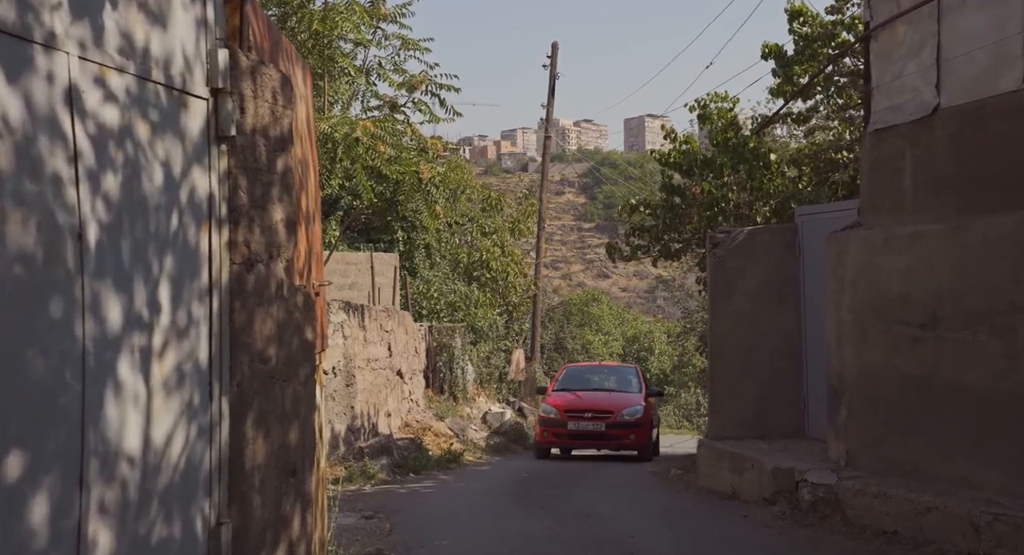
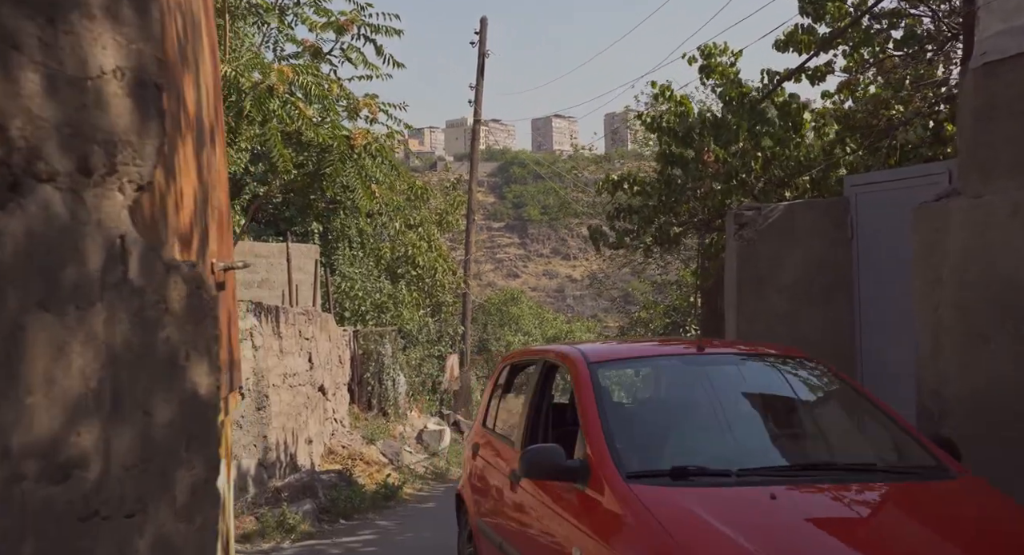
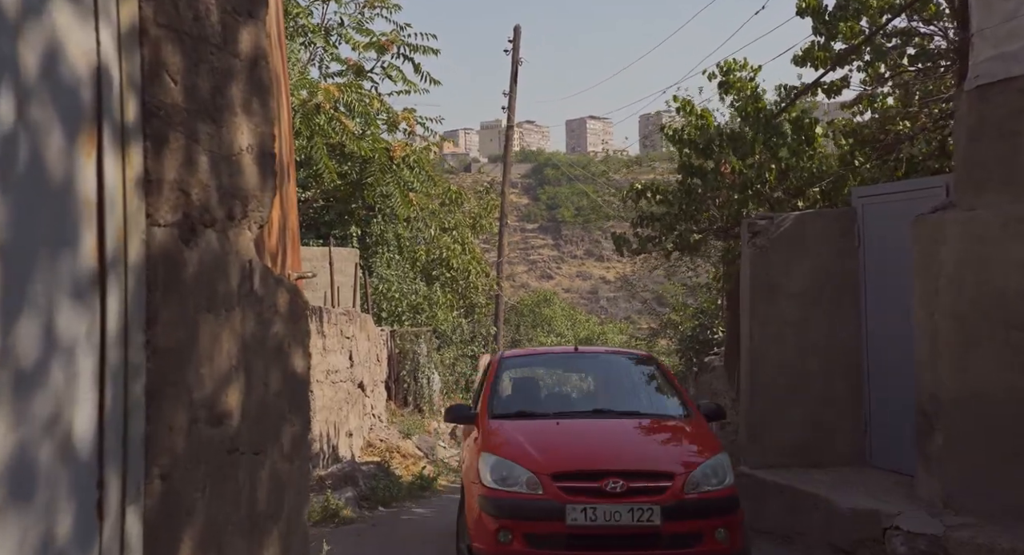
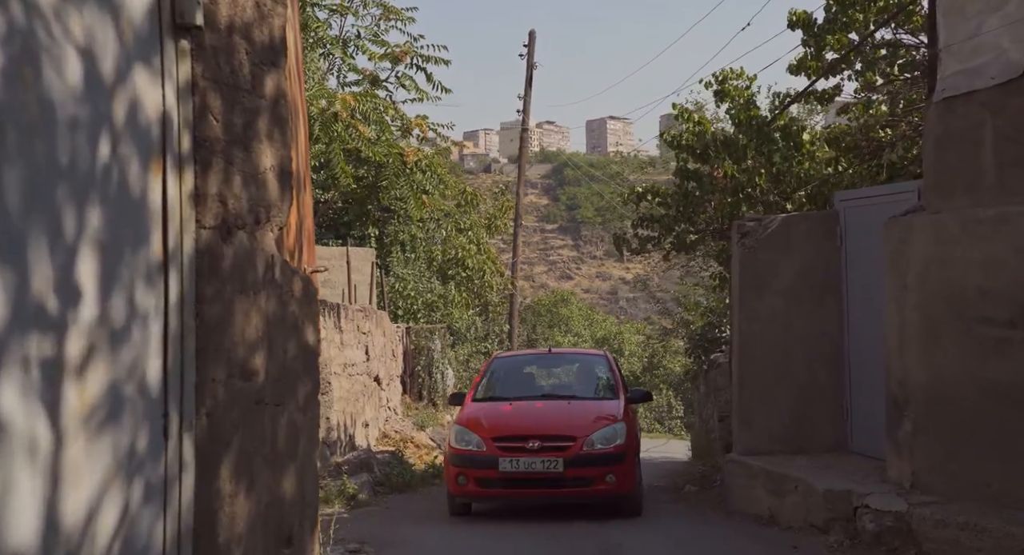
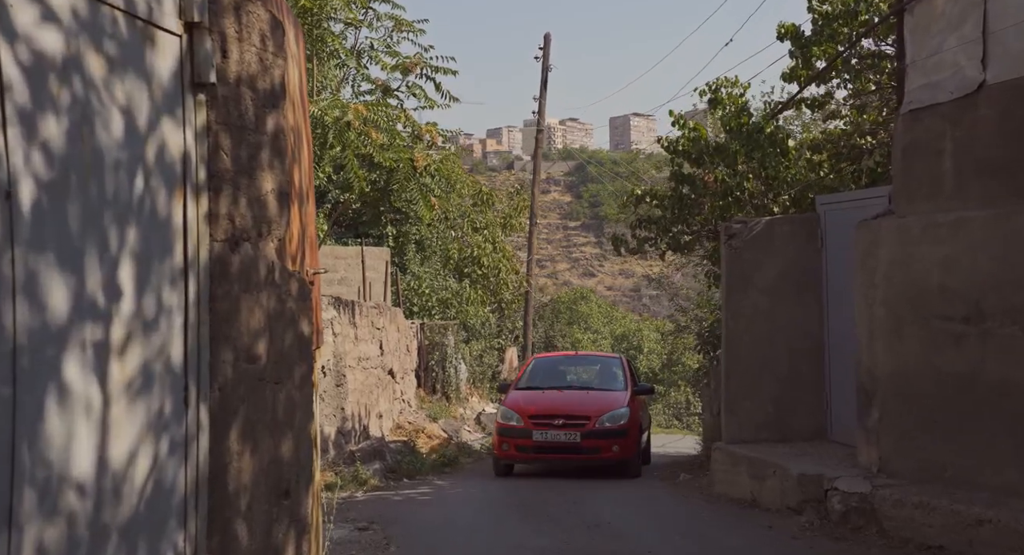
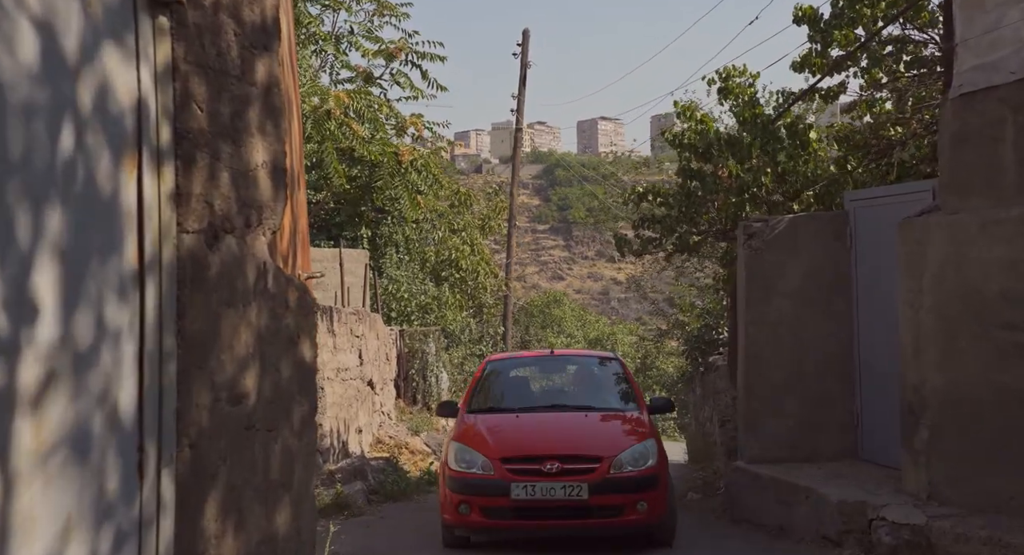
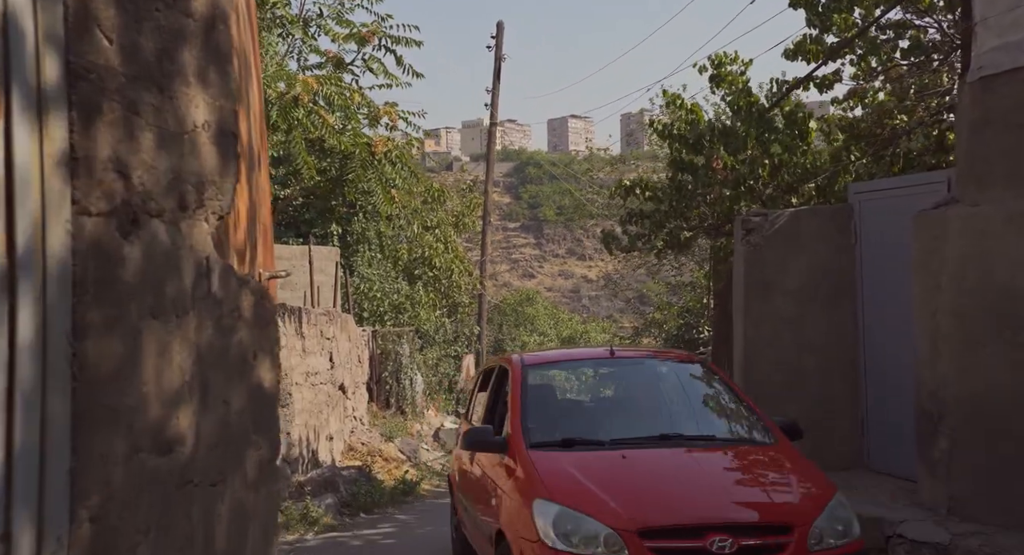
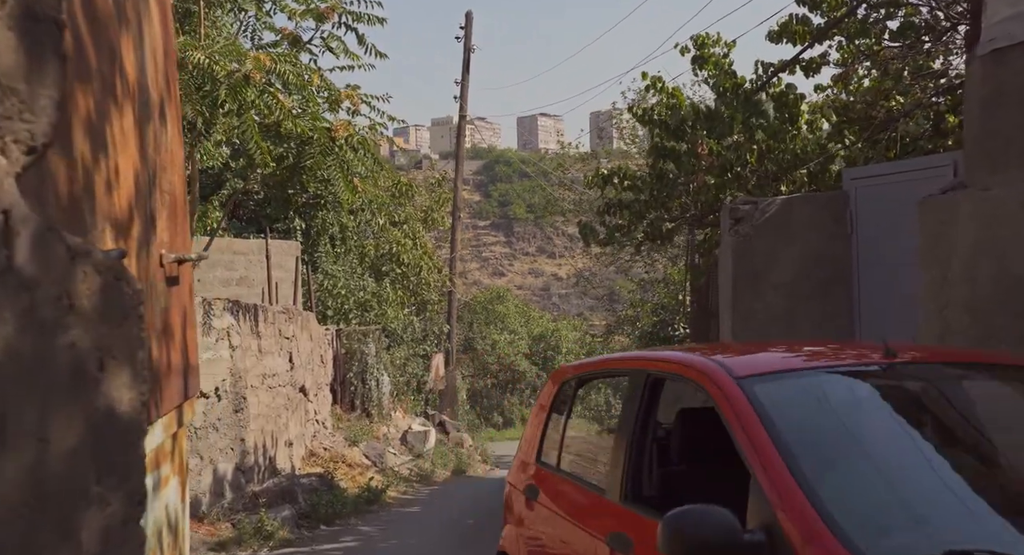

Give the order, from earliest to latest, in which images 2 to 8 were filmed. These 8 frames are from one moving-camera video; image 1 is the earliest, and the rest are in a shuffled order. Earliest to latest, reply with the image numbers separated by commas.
5, 4, 6, 3, 7, 2, 8
